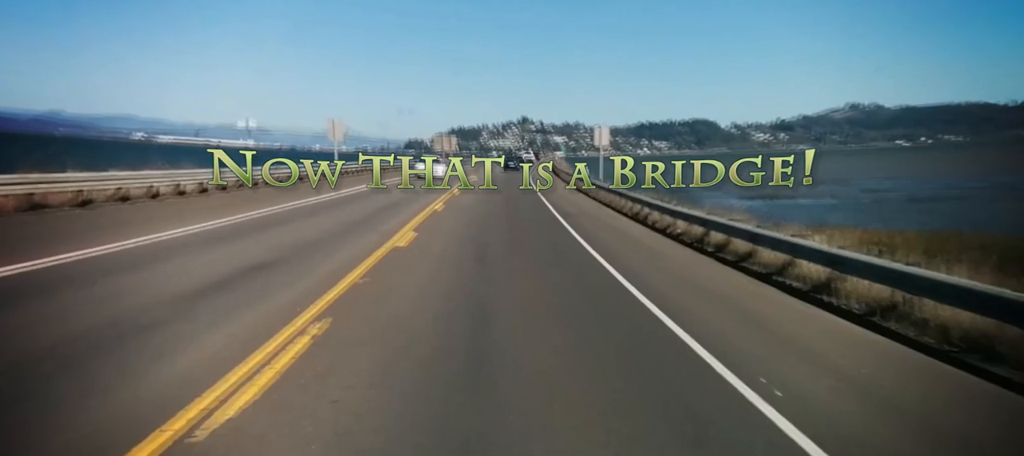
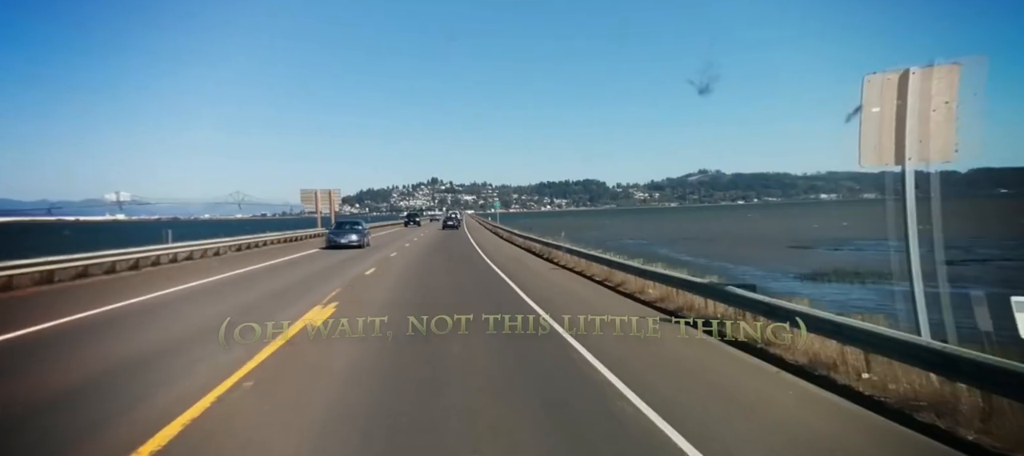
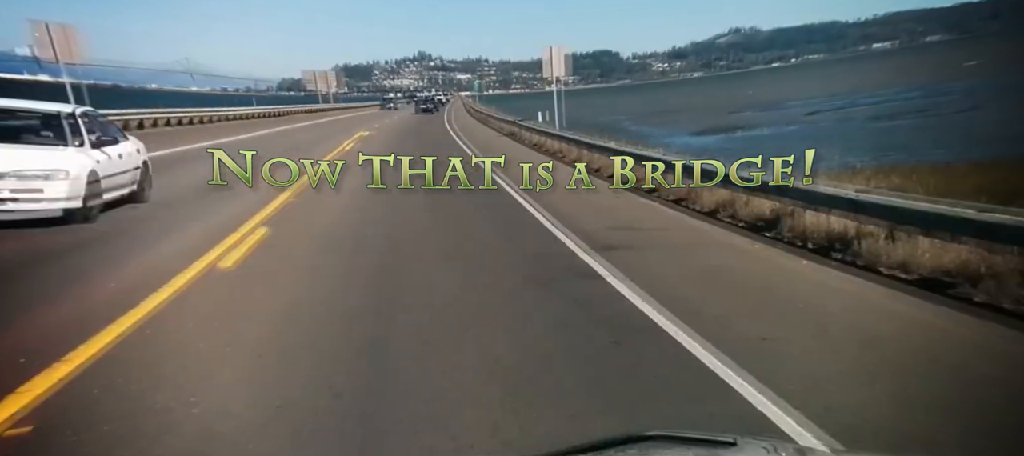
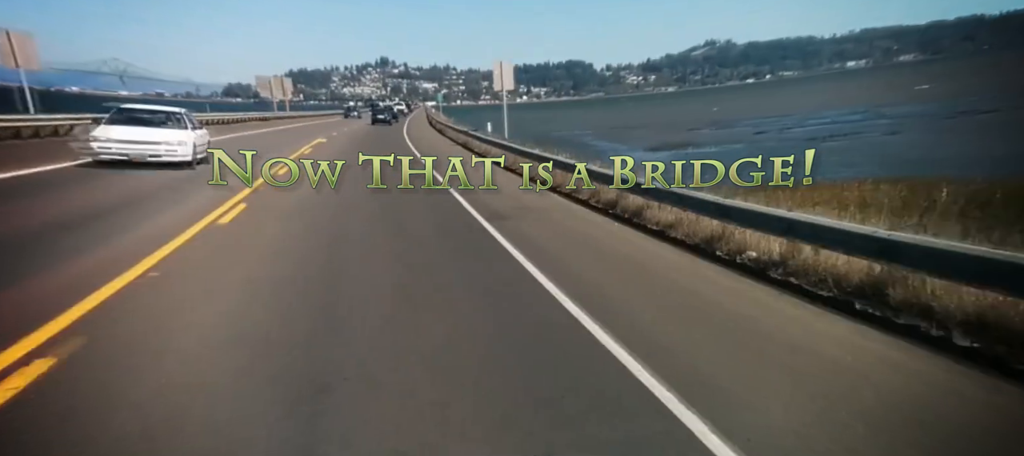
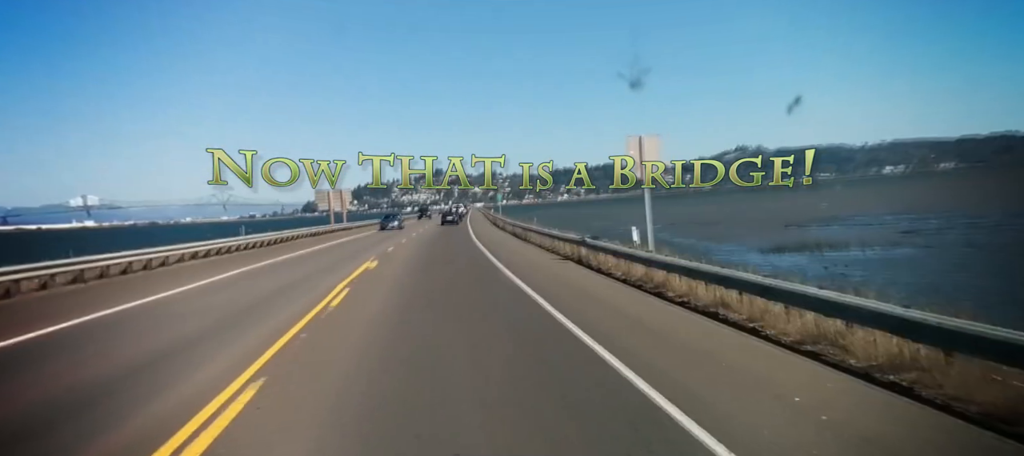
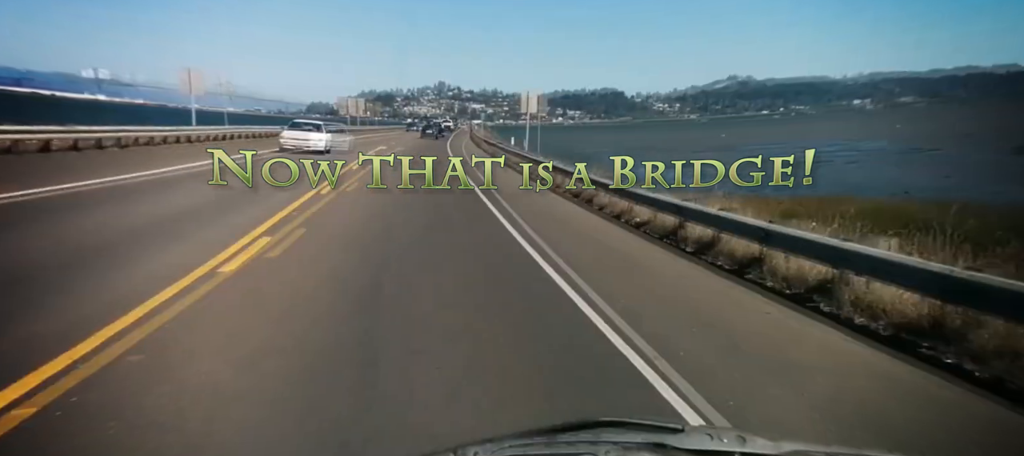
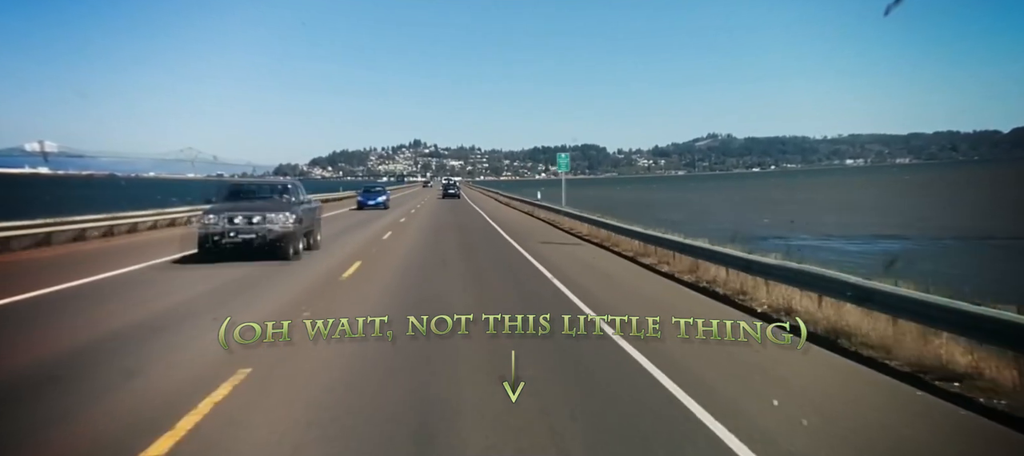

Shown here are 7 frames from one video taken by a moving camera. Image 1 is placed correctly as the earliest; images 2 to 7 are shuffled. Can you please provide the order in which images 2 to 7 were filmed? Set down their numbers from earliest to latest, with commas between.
6, 4, 3, 5, 2, 7
